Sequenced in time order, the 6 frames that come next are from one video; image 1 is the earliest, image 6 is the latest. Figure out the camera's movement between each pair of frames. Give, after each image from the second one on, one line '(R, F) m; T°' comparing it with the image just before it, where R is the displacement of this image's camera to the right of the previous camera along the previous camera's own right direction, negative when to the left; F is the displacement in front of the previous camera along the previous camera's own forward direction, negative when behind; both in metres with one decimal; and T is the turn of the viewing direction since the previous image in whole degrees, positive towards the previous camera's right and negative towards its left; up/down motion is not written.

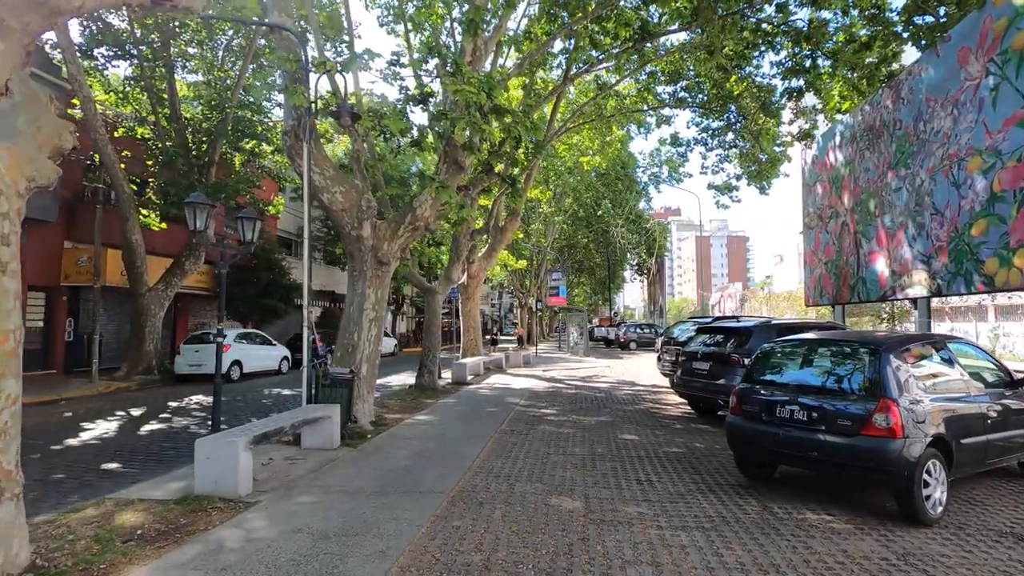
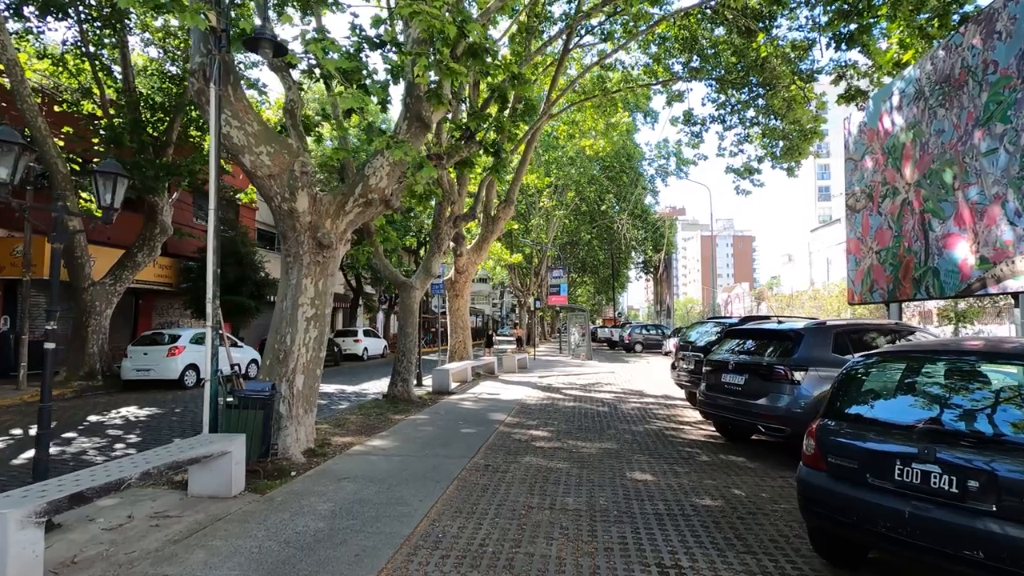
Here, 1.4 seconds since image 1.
(+0.4, +2.2) m; 0°
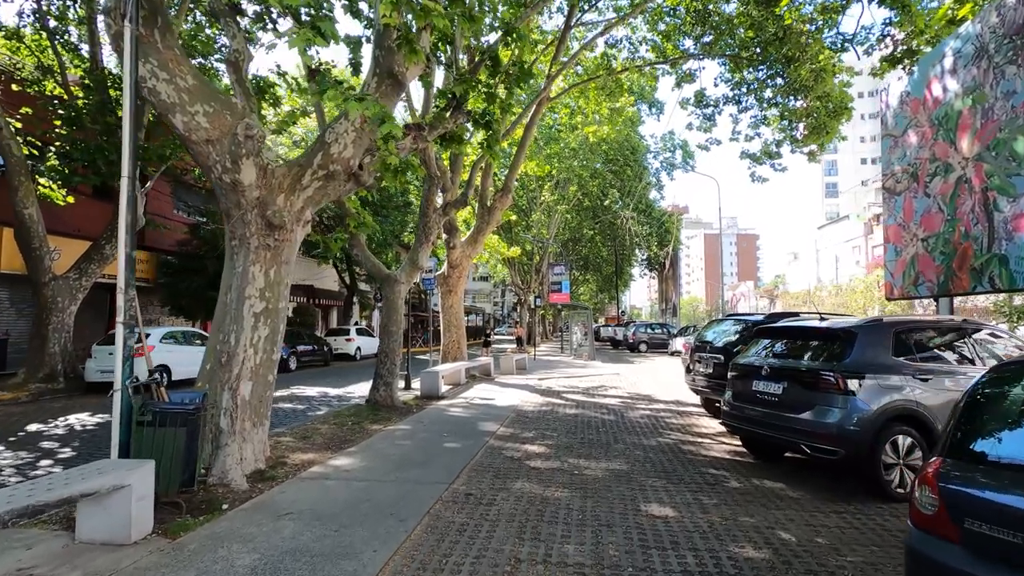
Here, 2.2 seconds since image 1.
(+0.2, +1.3) m; 0°
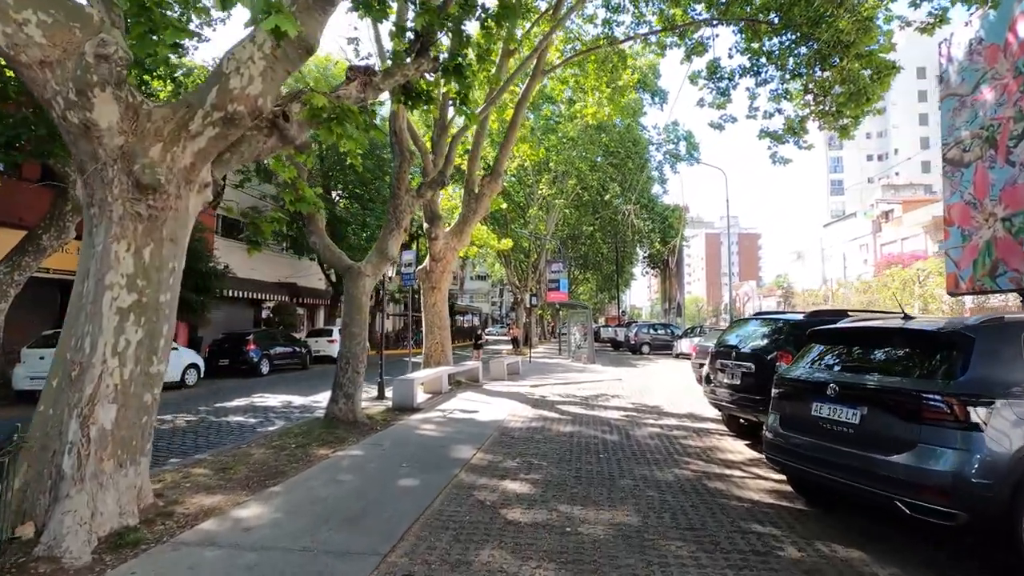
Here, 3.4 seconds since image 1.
(+0.3, +1.8) m; 0°
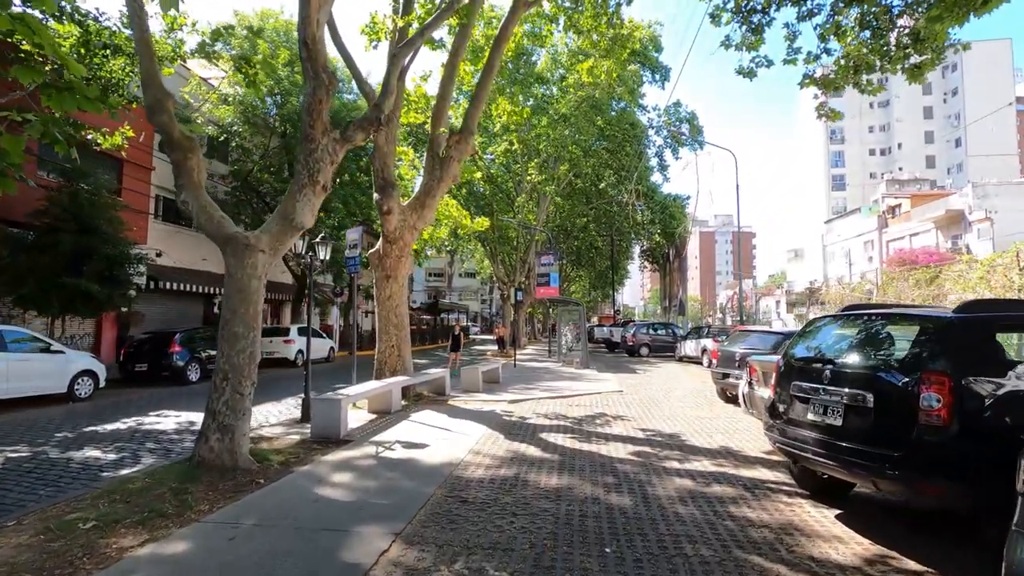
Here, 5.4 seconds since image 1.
(+0.4, +3.2) m; +1°
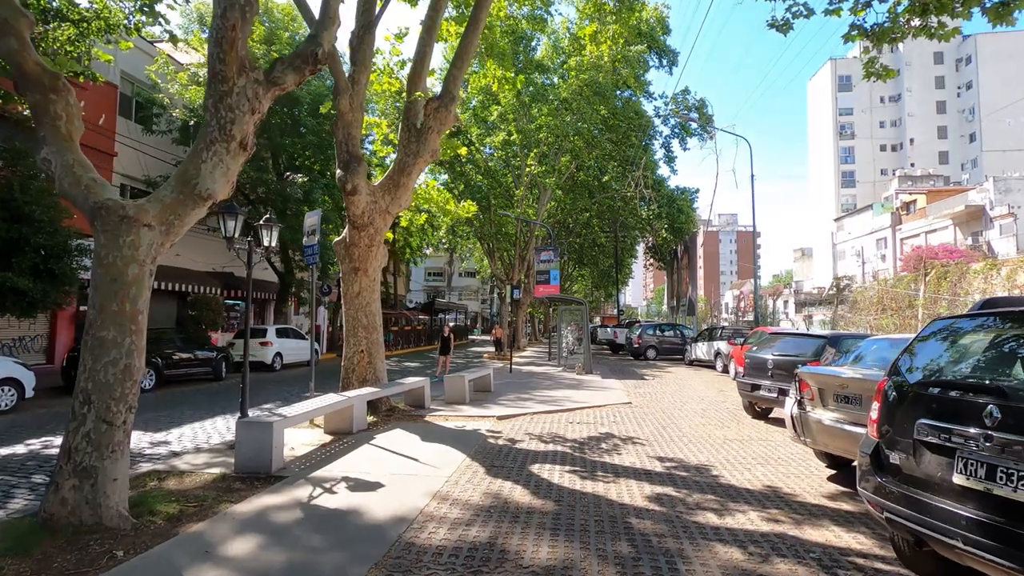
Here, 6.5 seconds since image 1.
(+0.2, +1.9) m; 0°
